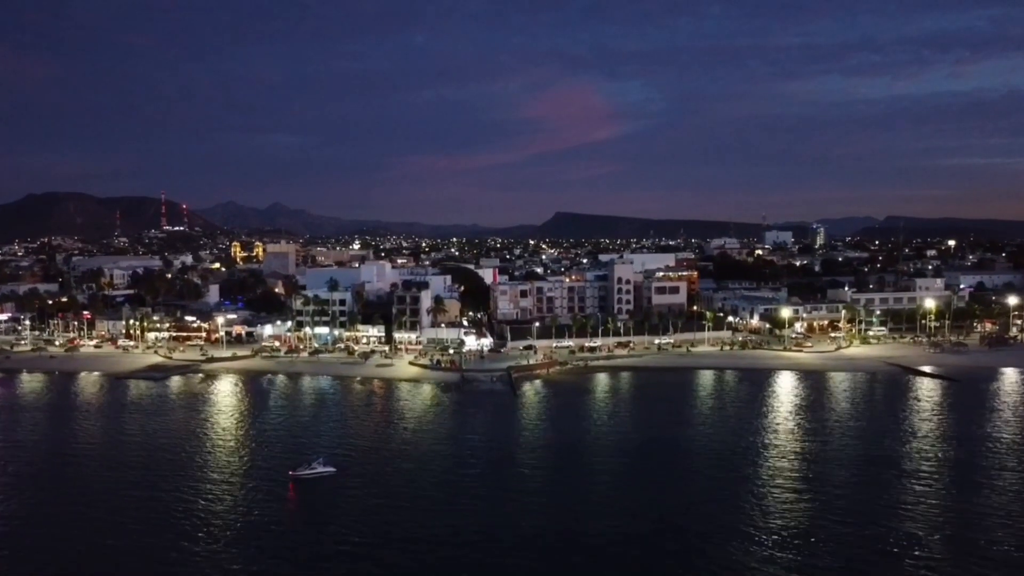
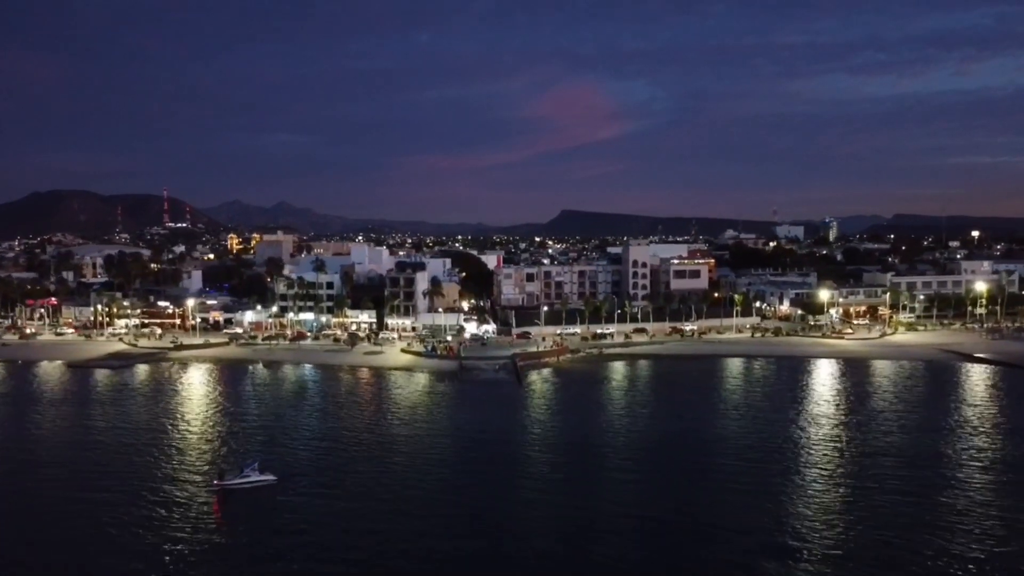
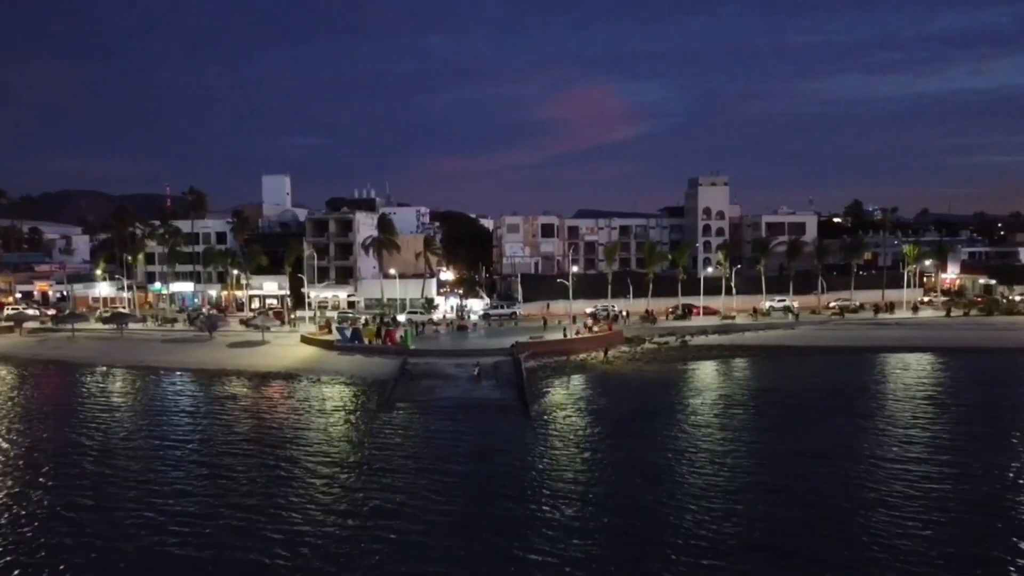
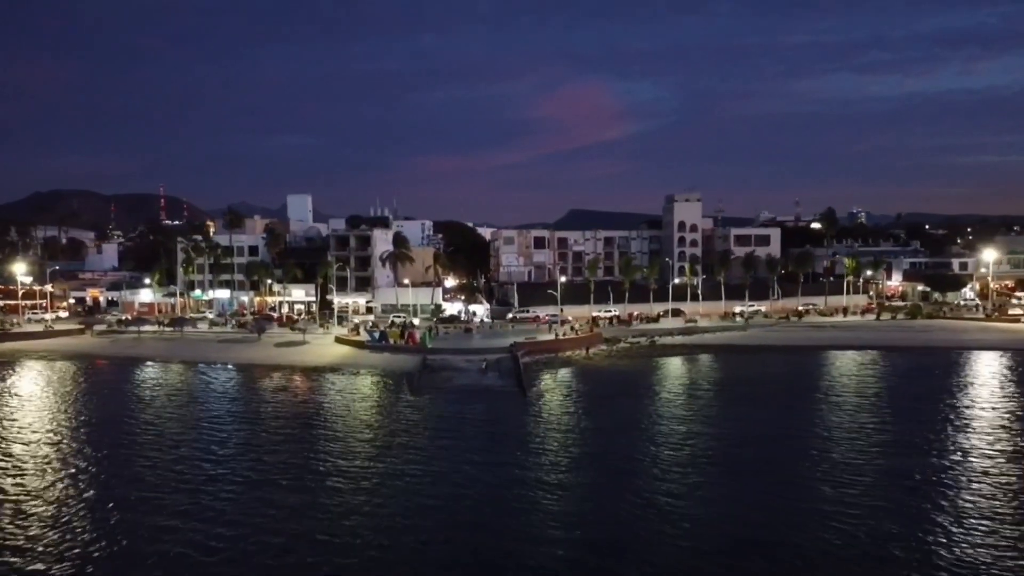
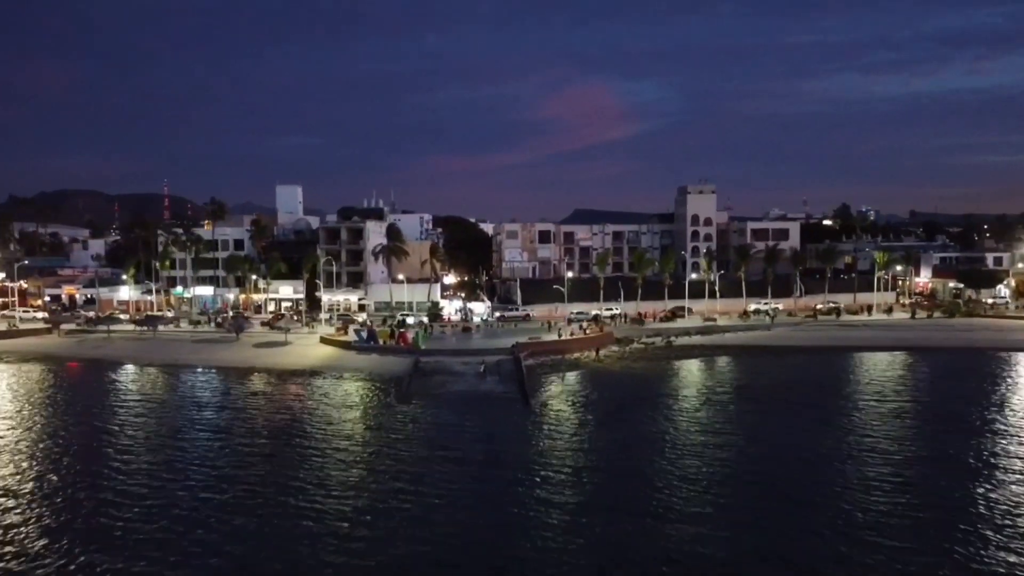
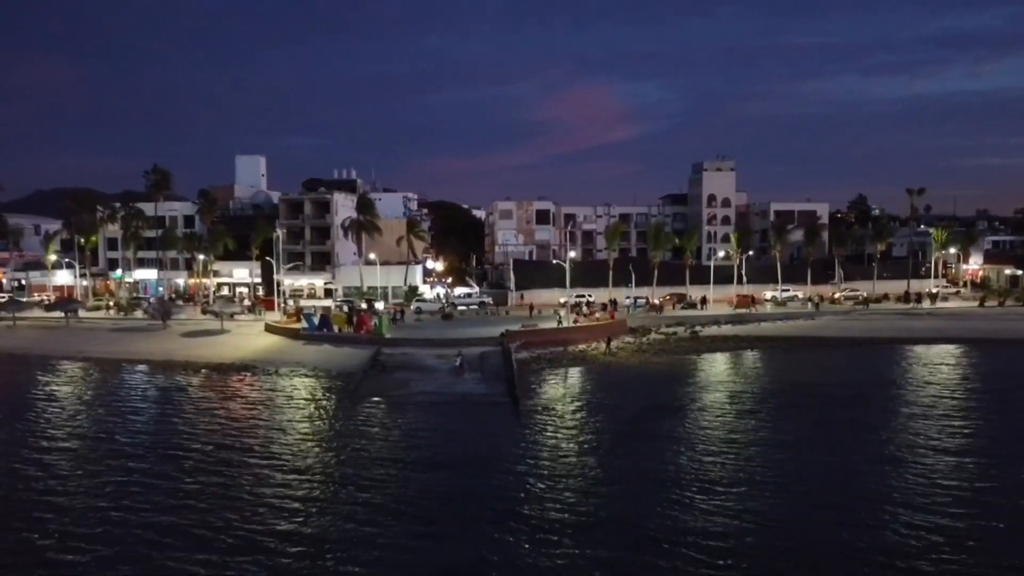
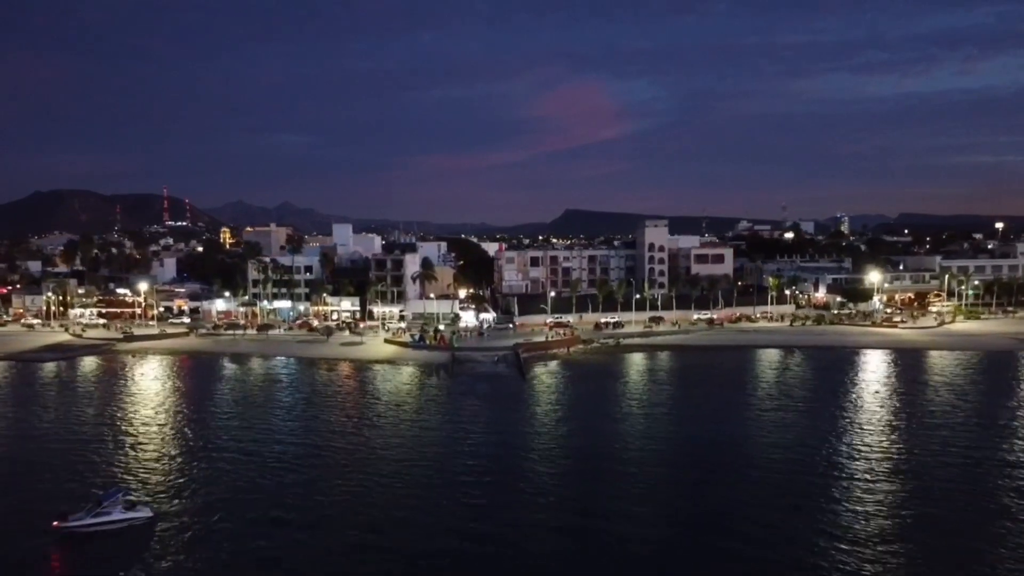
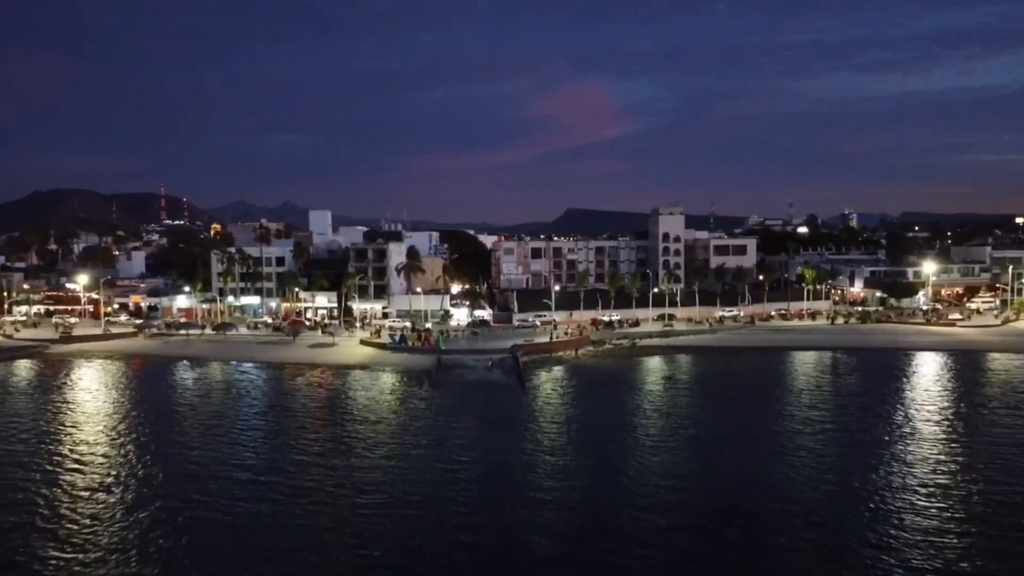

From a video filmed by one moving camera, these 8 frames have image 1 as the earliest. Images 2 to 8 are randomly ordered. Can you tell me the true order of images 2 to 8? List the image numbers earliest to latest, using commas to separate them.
2, 7, 8, 4, 5, 3, 6
